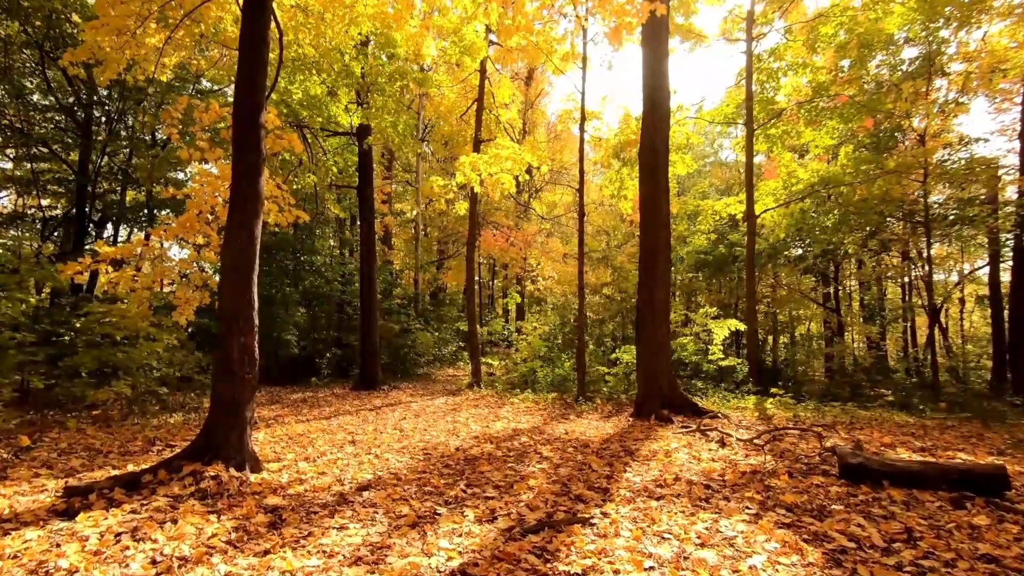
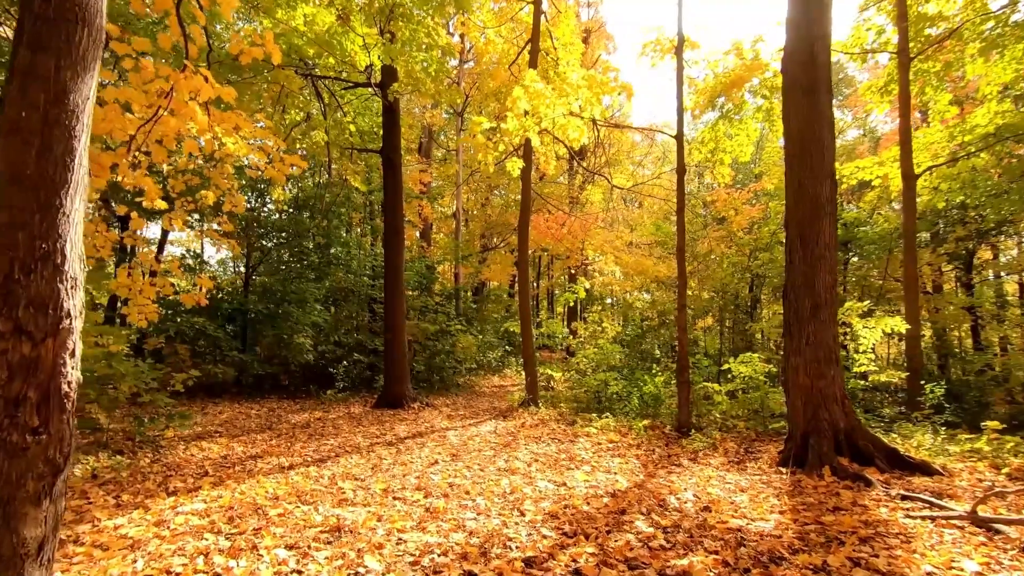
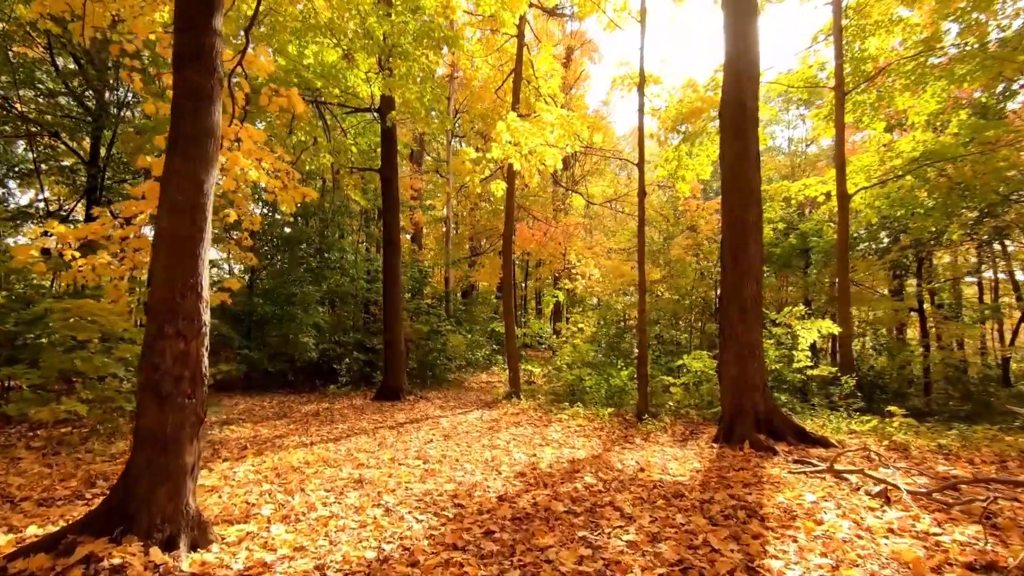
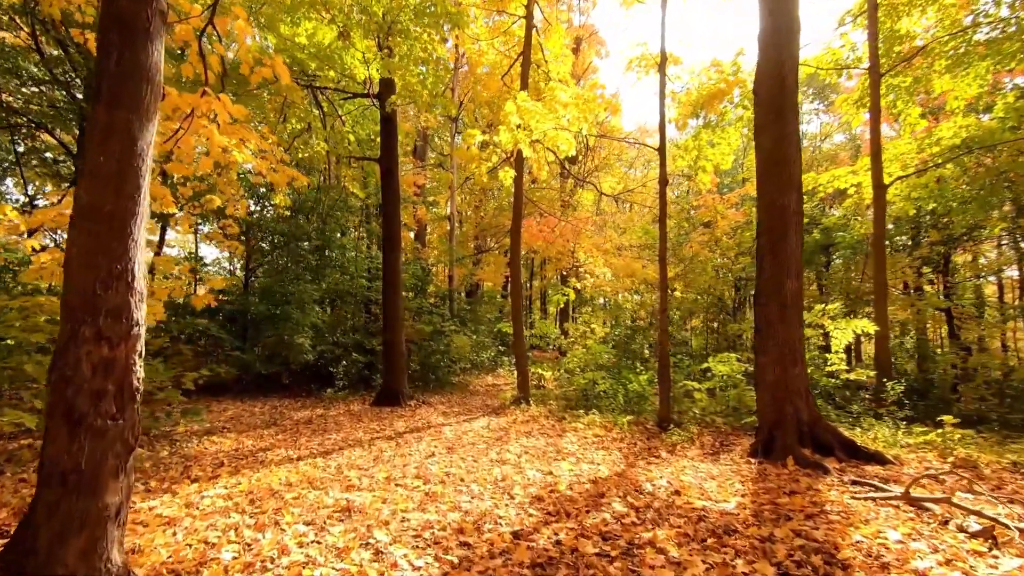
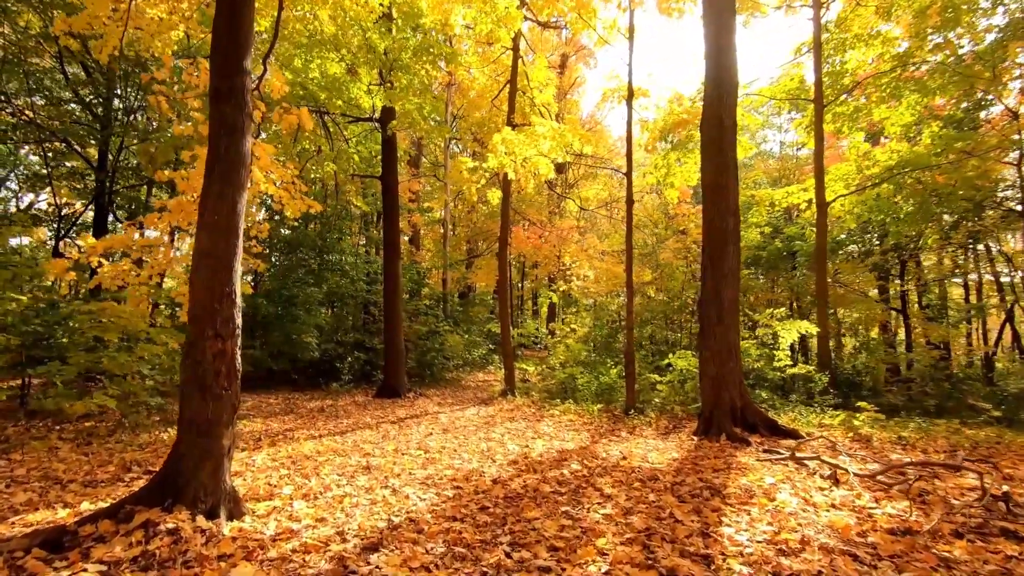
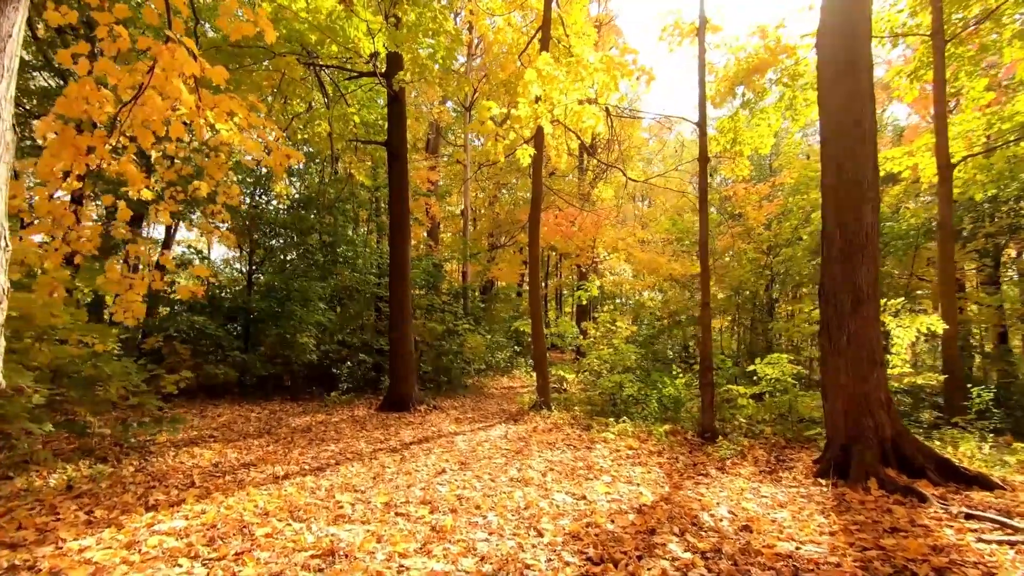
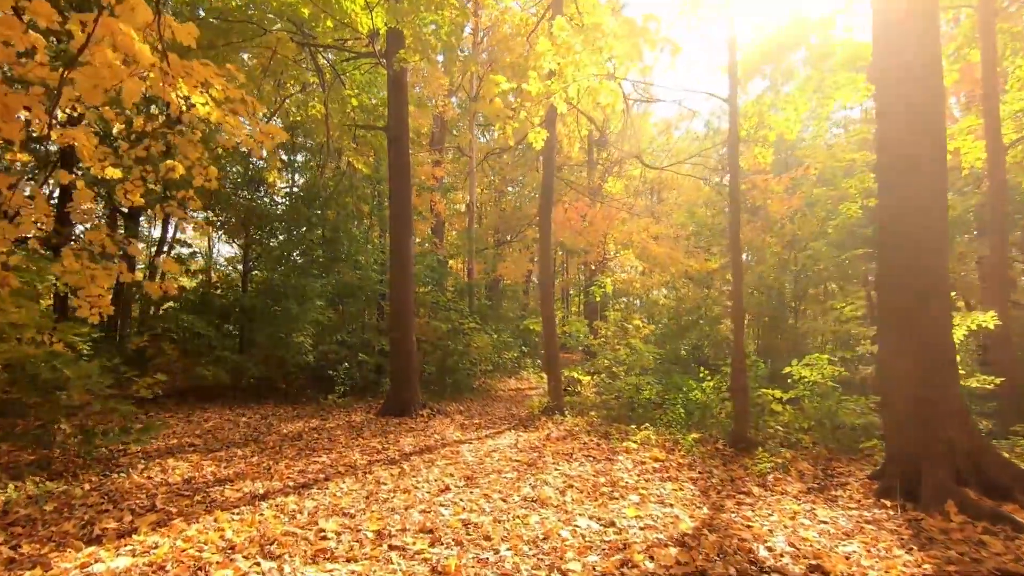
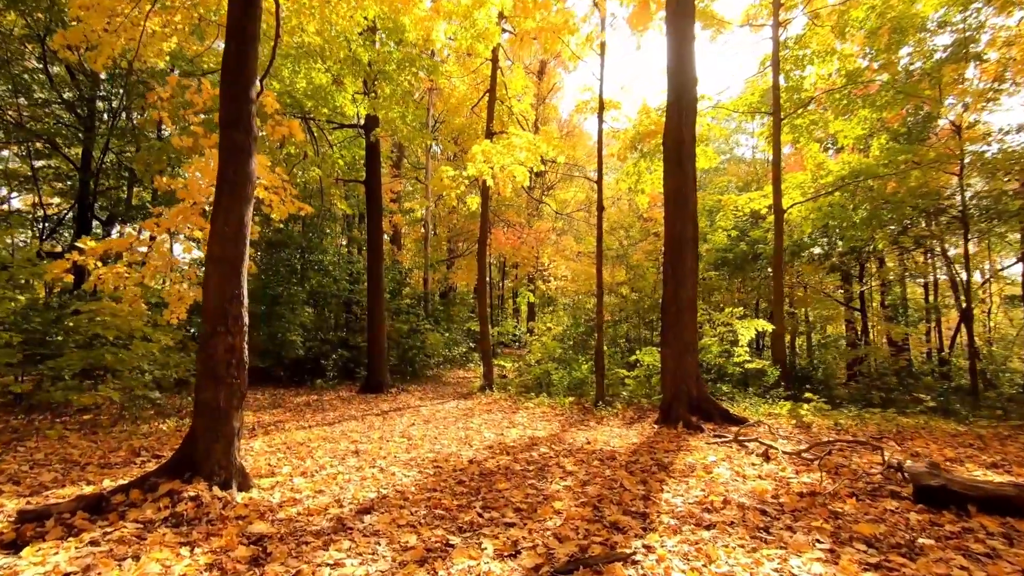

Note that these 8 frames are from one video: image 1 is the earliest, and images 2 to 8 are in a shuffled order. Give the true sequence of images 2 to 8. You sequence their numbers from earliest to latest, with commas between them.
8, 5, 3, 4, 2, 6, 7
